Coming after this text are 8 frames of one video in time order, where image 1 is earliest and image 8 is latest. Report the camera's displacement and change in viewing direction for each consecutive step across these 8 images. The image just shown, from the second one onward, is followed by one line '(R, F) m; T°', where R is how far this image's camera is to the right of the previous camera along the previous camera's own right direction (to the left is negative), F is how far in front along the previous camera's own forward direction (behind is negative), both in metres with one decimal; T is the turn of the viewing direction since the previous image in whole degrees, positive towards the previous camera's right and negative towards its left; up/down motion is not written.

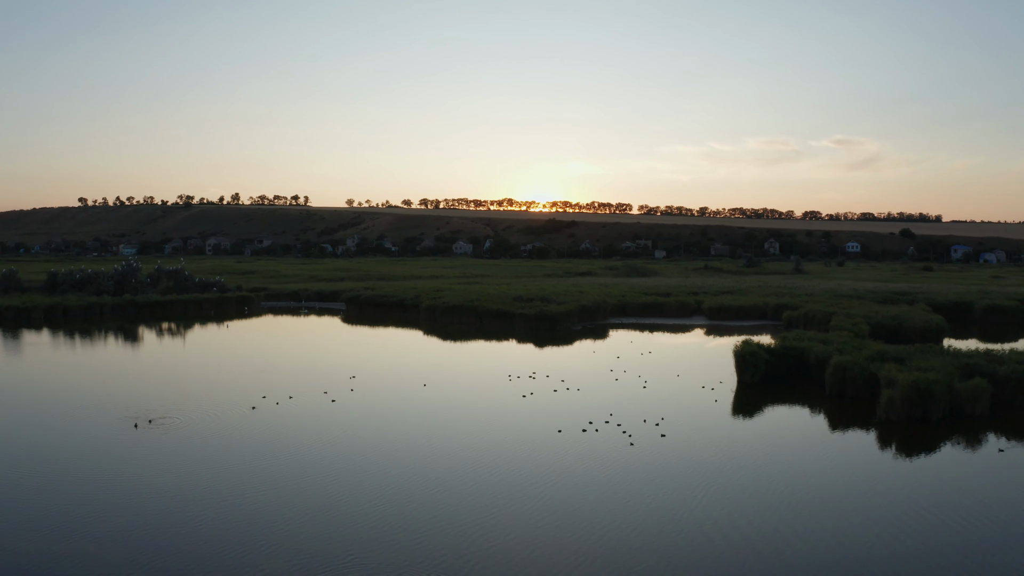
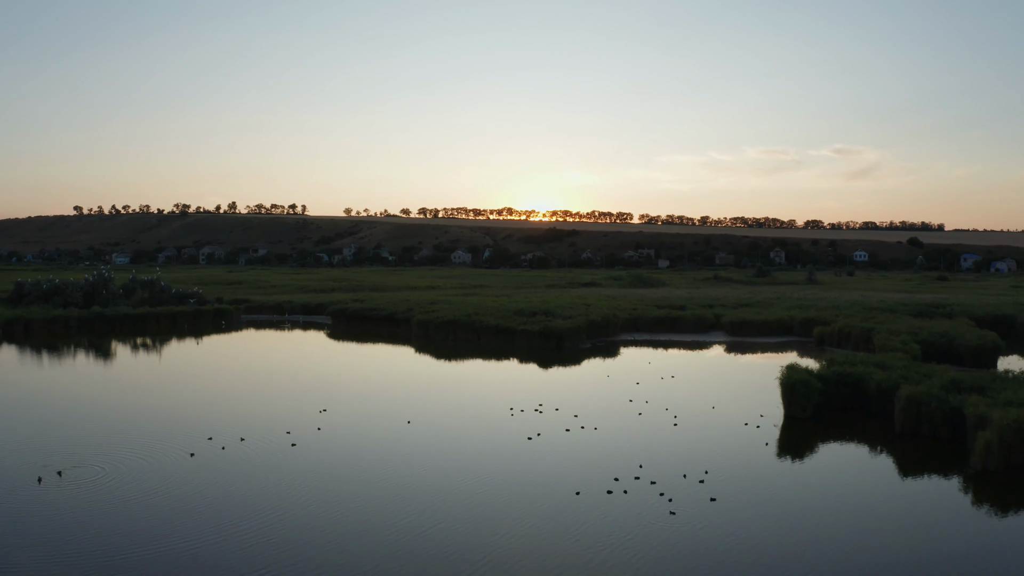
(-0.1, +4.3) m; 0°
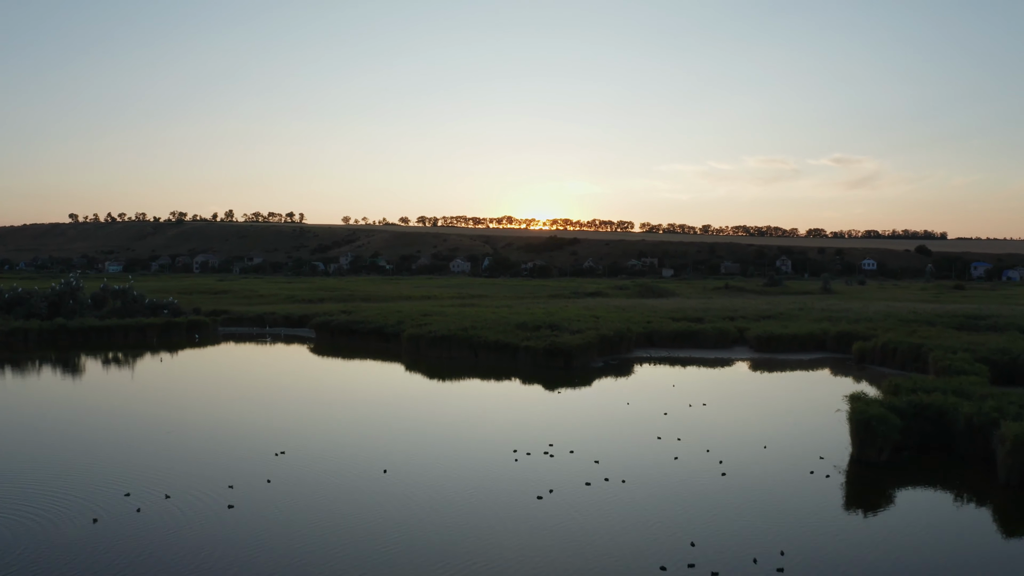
(-0.1, +4.3) m; 0°
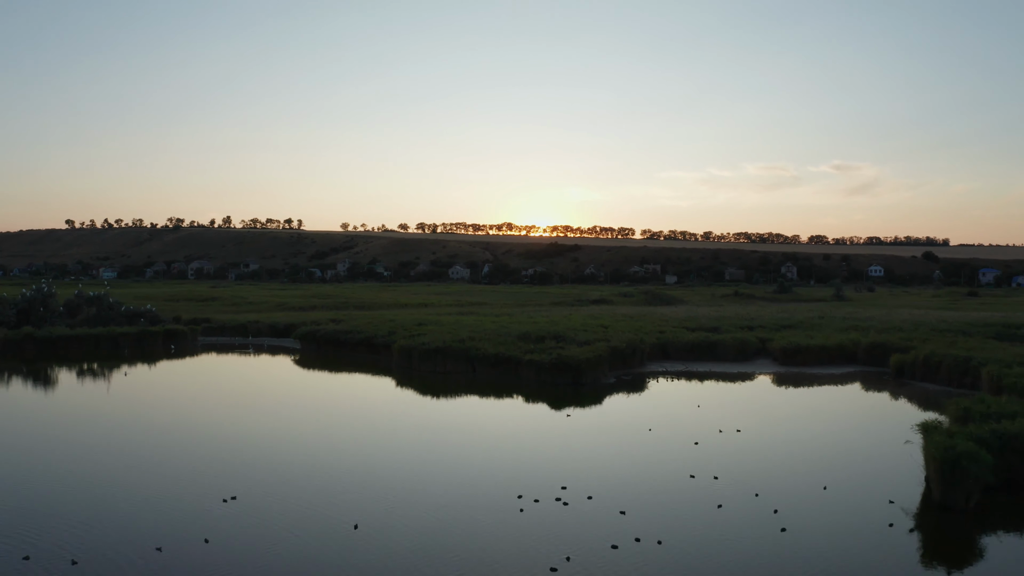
(-0.1, +3.3) m; 0°
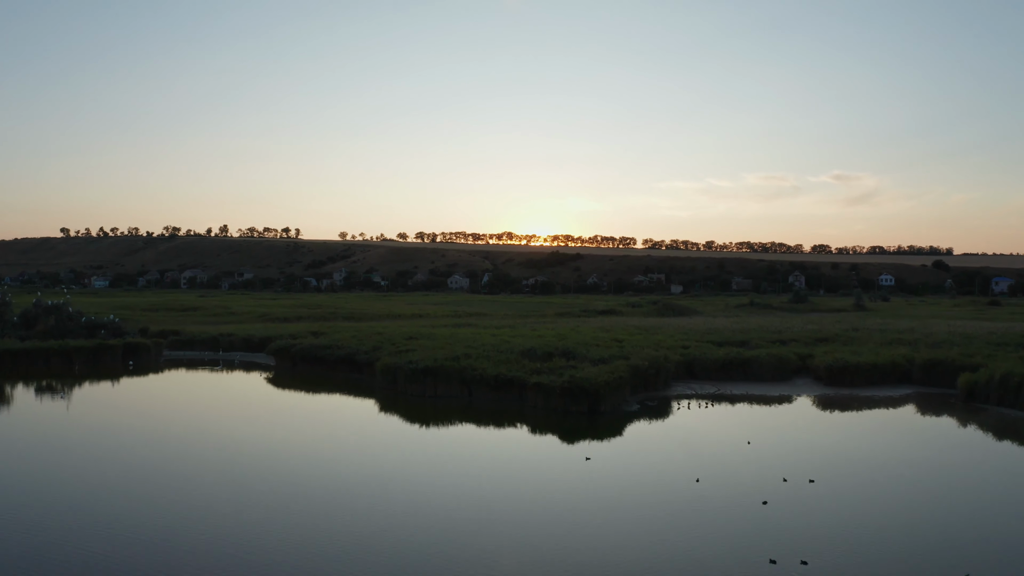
(-0.1, +4.7) m; 0°
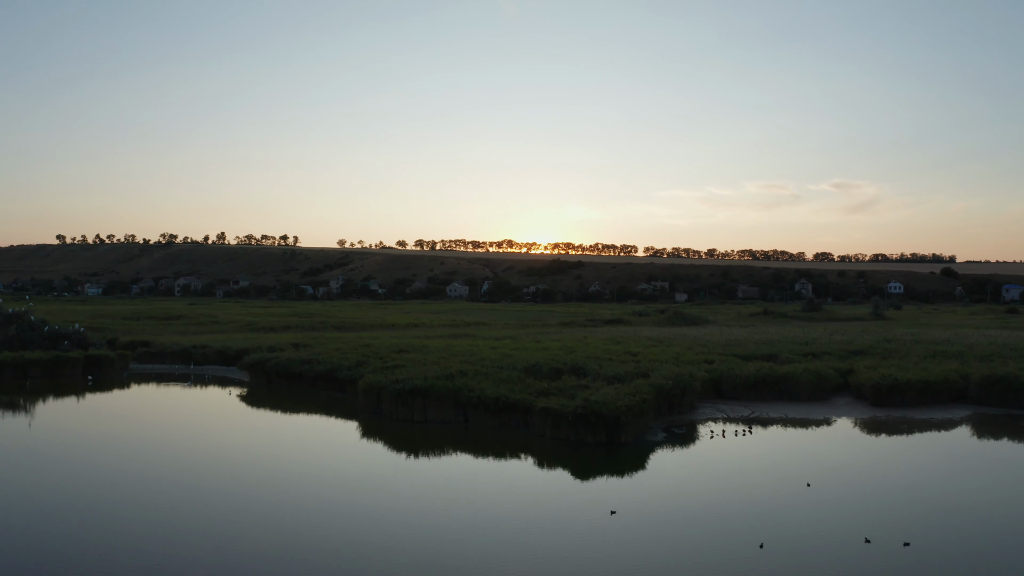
(-0.1, +3.7) m; 0°
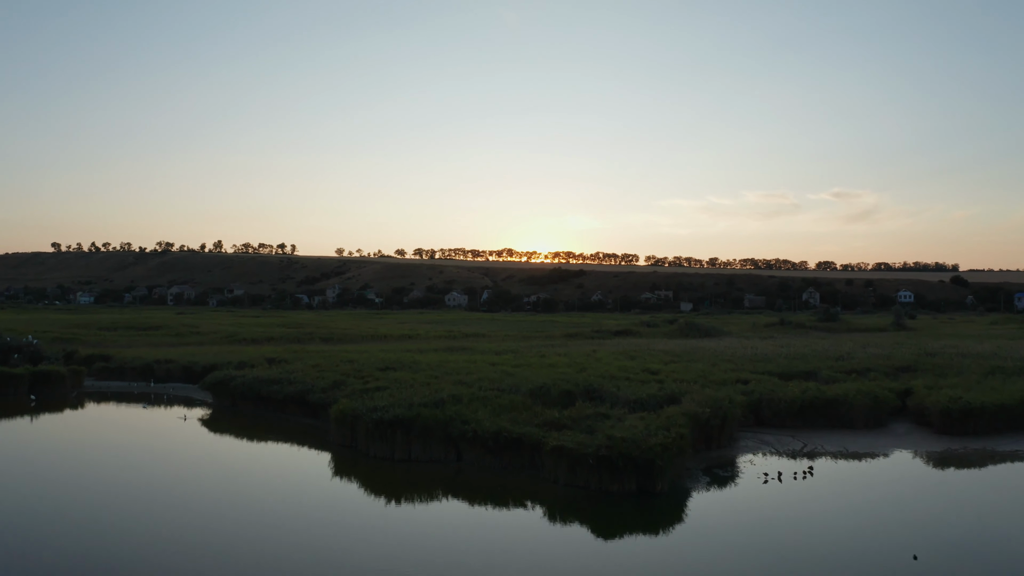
(-0.1, +4.1) m; 0°
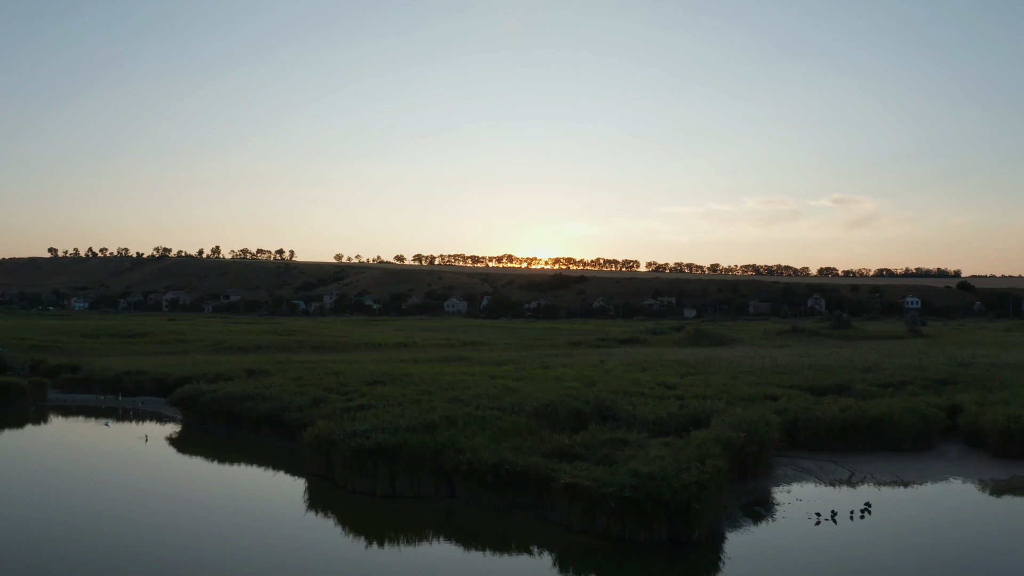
(-0.1, +2.7) m; 0°
